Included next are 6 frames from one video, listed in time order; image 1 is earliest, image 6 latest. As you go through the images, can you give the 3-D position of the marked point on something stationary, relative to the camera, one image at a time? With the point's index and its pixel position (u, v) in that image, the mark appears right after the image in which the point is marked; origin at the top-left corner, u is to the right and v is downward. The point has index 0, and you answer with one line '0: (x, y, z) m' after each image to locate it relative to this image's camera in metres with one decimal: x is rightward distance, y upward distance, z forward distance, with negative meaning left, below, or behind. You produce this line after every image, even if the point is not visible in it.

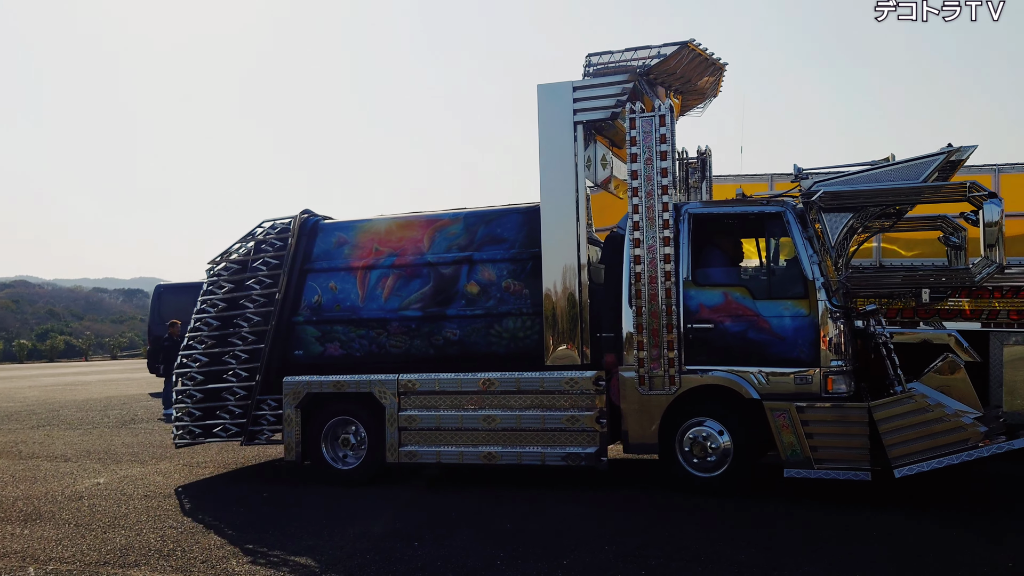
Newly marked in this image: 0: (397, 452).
0: (-0.9, -1.3, +7.3) m
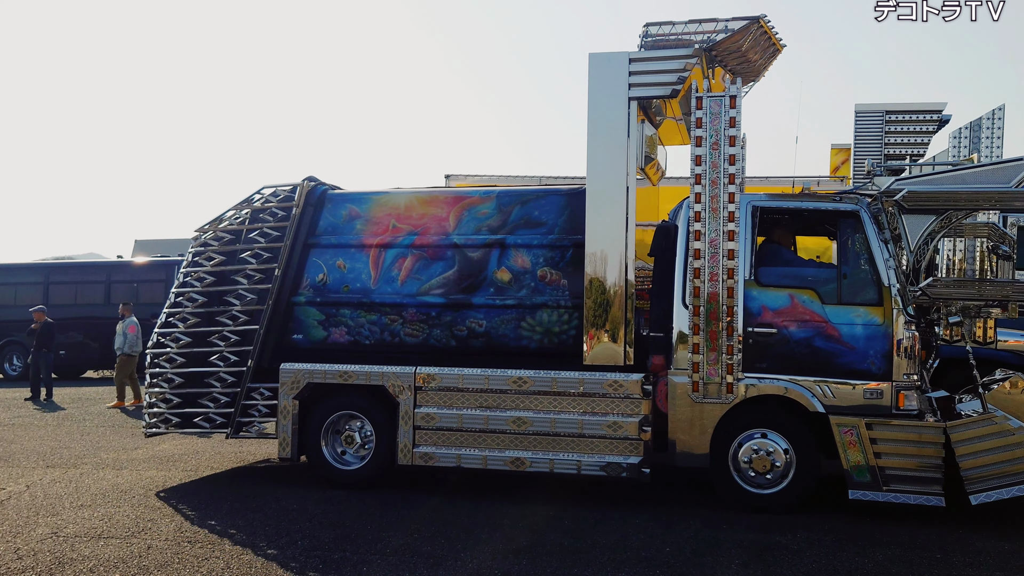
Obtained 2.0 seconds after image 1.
0: (-0.7, -1.2, +6.6) m
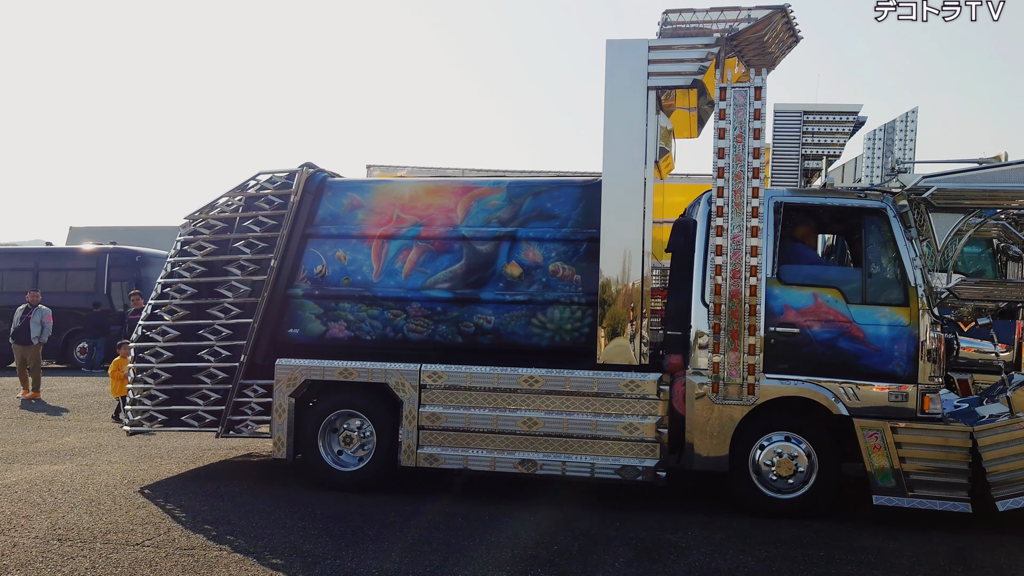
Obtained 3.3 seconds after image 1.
0: (-0.7, -1.1, +6.3) m
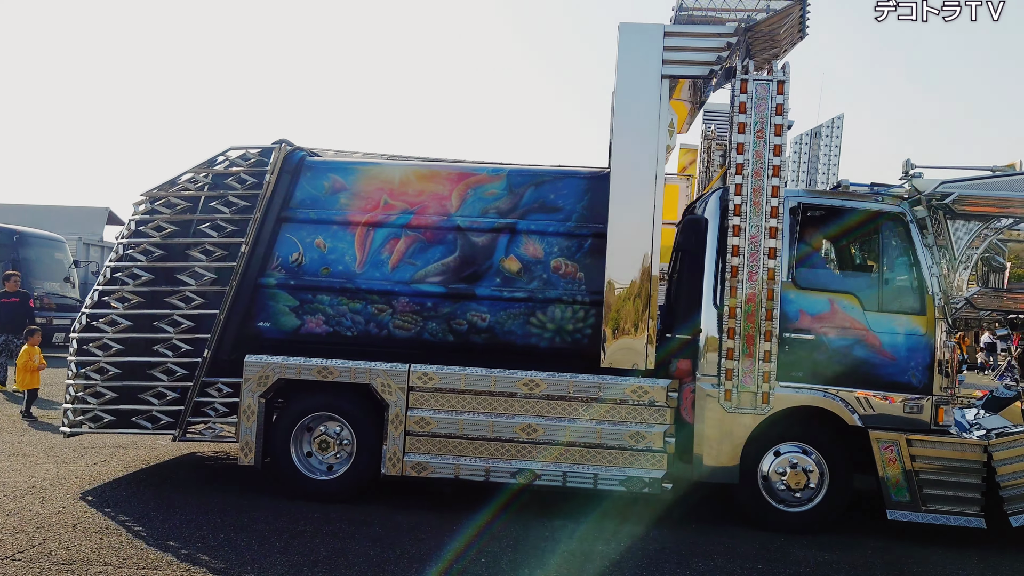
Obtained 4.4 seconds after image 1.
0: (-0.7, -1.1, +5.7) m
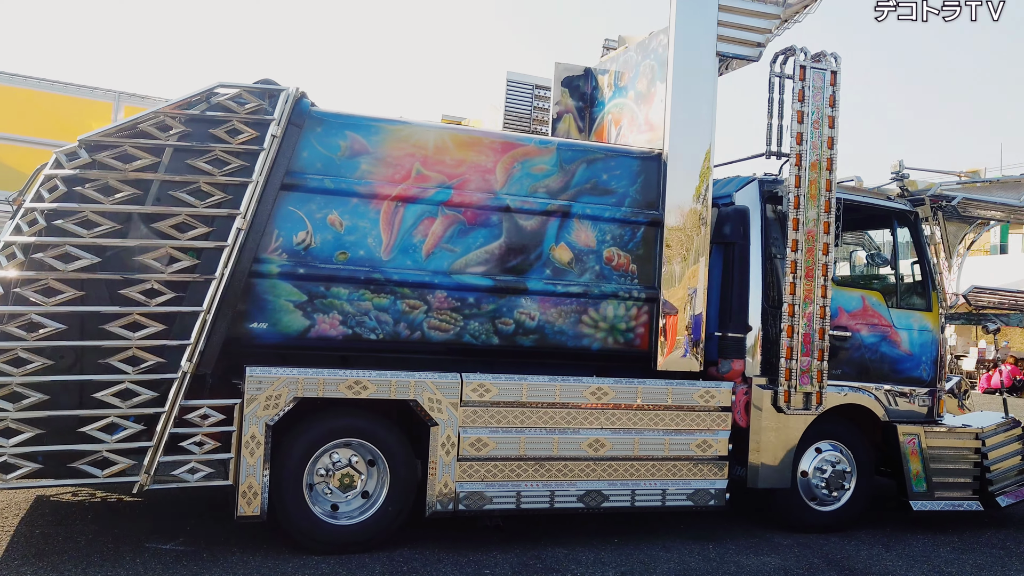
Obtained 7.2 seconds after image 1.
0: (-0.3, -1.0, +4.7) m
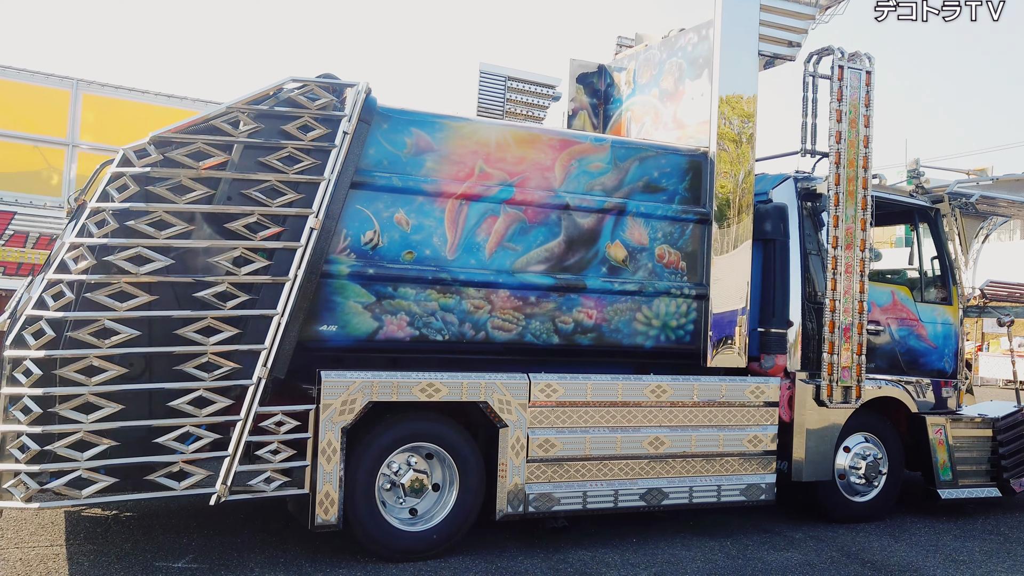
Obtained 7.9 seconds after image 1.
0: (+0.1, -1.0, +4.6) m
